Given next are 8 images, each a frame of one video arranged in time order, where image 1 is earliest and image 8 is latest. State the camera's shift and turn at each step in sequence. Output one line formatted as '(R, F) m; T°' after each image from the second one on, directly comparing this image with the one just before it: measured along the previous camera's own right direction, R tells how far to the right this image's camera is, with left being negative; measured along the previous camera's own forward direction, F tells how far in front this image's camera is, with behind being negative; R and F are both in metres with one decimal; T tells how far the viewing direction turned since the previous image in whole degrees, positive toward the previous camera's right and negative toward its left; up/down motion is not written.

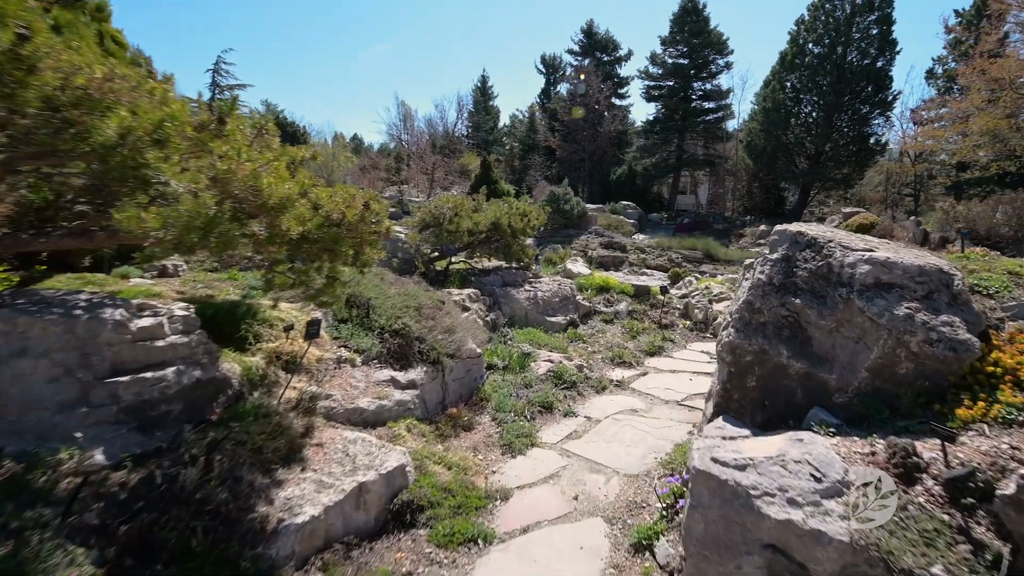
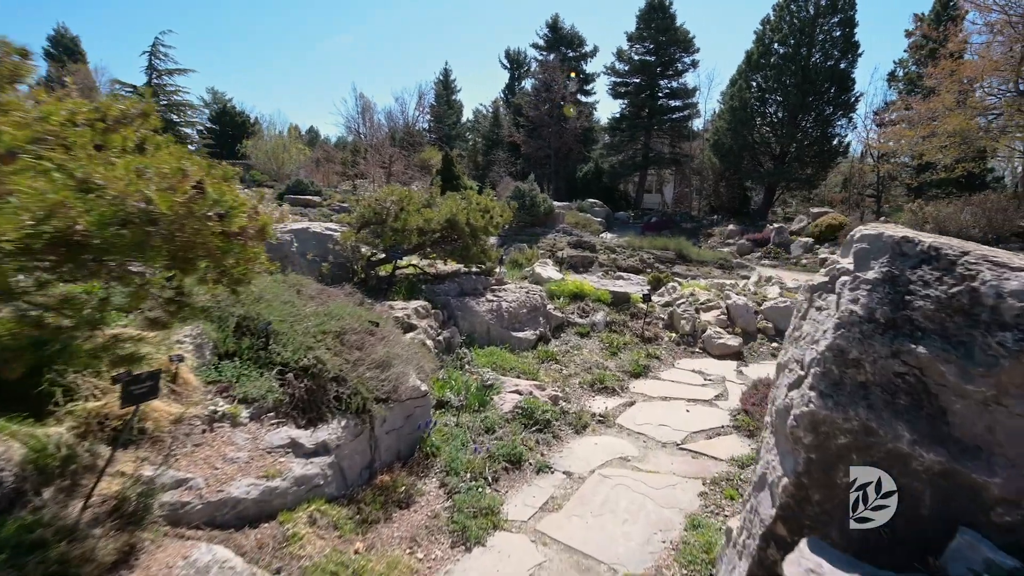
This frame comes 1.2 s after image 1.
(+0.1, +1.3) m; +4°
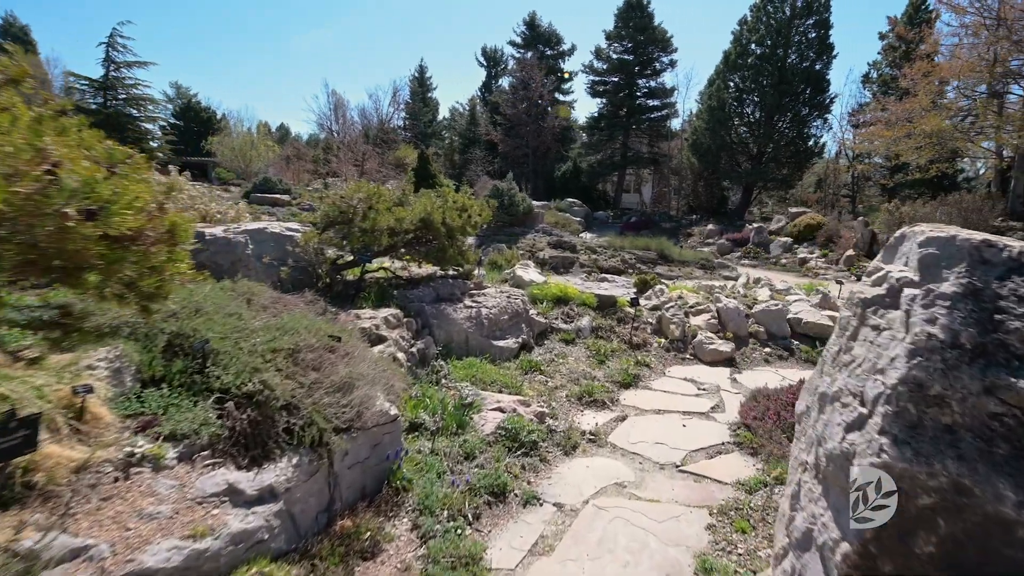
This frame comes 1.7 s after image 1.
(0.0, +0.5) m; +3°
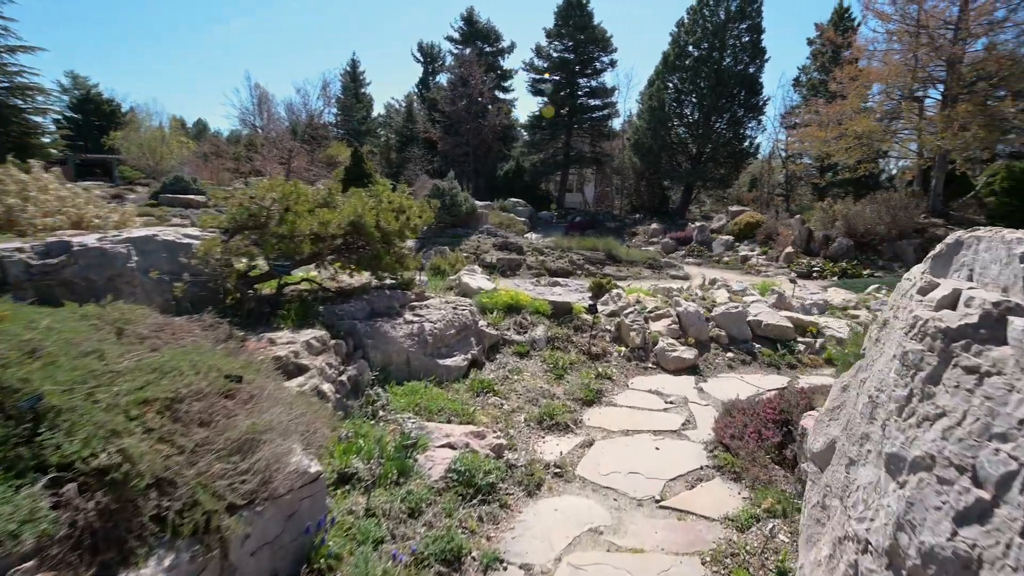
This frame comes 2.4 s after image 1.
(0.0, +0.6) m; +7°
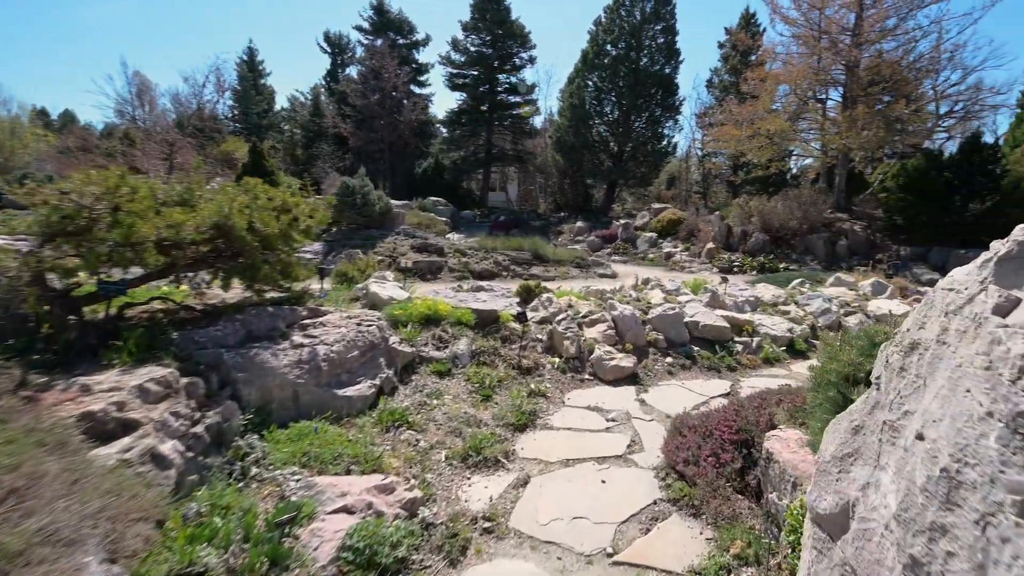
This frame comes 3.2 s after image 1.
(+0.1, +0.7) m; +8°
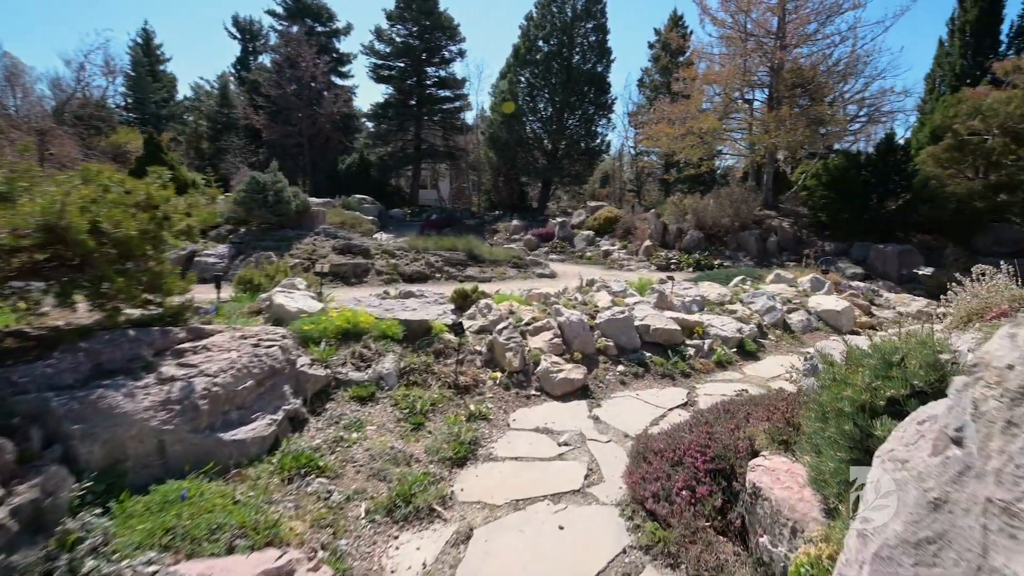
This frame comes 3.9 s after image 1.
(0.0, +0.6) m; +7°
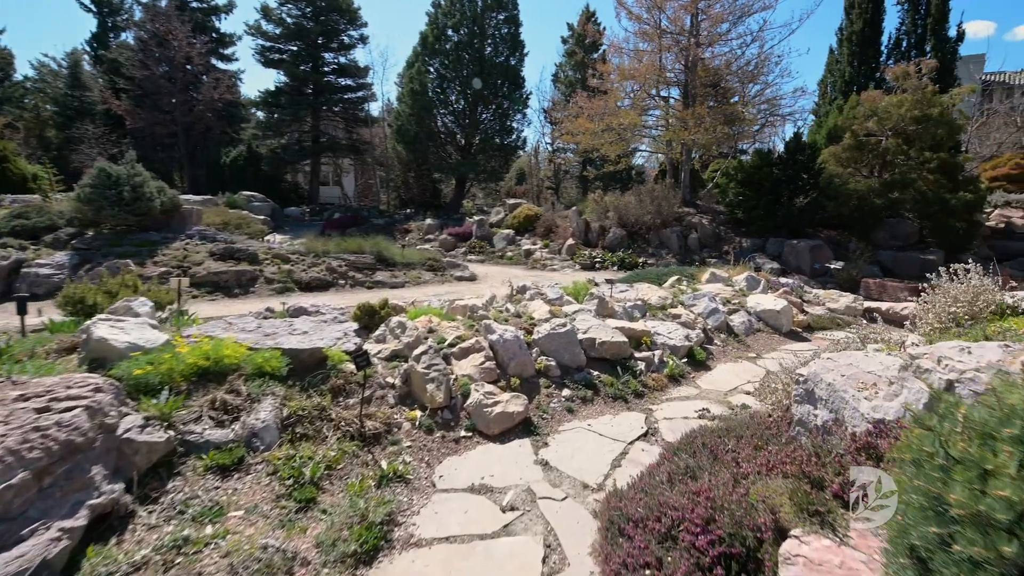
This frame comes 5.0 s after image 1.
(0.0, +0.9) m; +10°
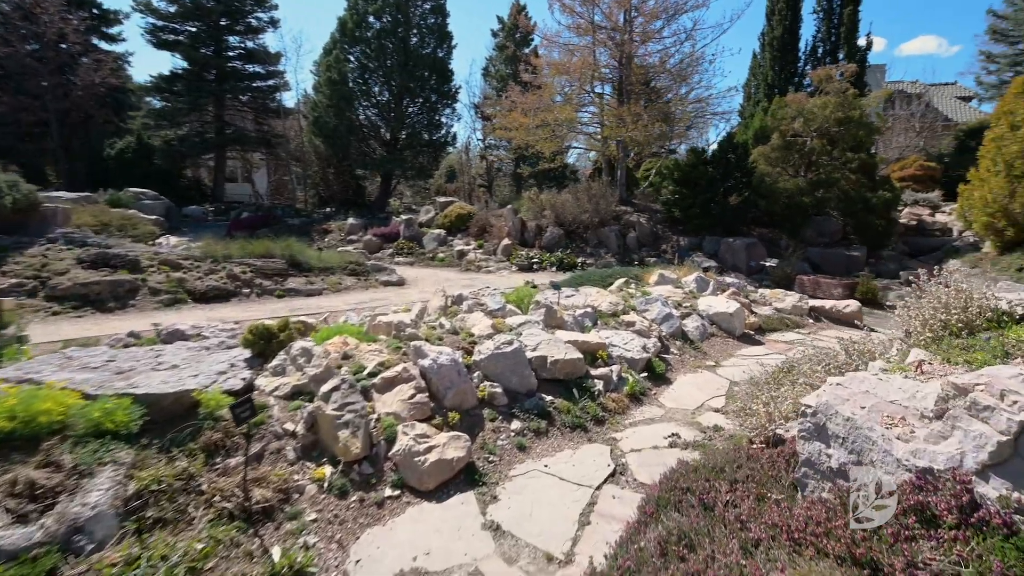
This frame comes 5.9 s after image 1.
(0.0, +0.7) m; +8°
